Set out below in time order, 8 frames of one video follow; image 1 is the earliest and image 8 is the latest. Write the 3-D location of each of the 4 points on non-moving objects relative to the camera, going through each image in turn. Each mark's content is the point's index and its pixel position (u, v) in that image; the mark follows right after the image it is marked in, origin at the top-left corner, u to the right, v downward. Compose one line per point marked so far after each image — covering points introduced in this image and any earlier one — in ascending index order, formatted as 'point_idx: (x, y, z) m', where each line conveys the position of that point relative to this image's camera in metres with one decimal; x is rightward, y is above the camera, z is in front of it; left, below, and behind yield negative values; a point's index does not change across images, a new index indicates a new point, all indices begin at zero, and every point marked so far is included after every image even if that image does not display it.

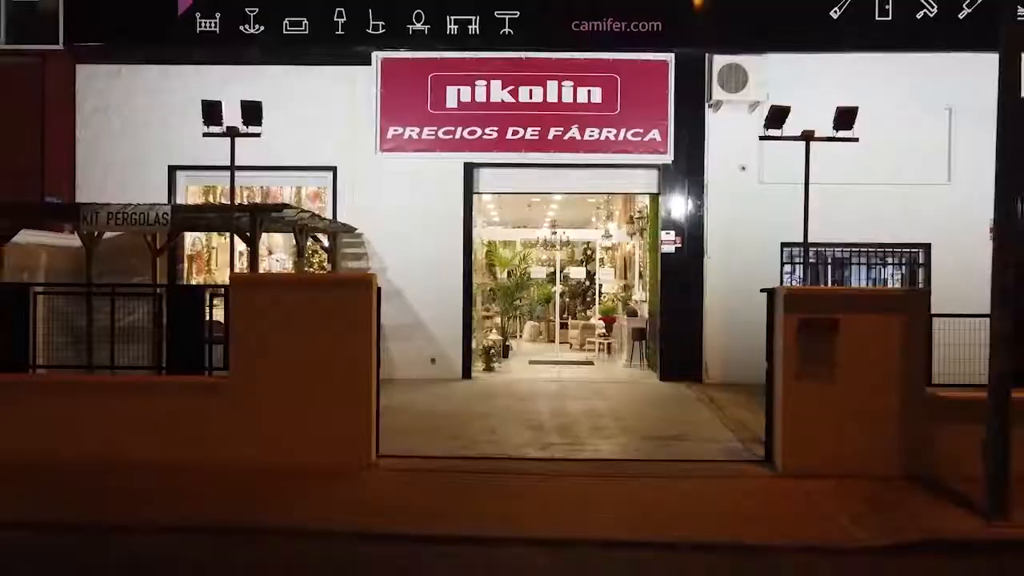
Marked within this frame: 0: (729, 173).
0: (+2.7, +1.4, +10.0) m
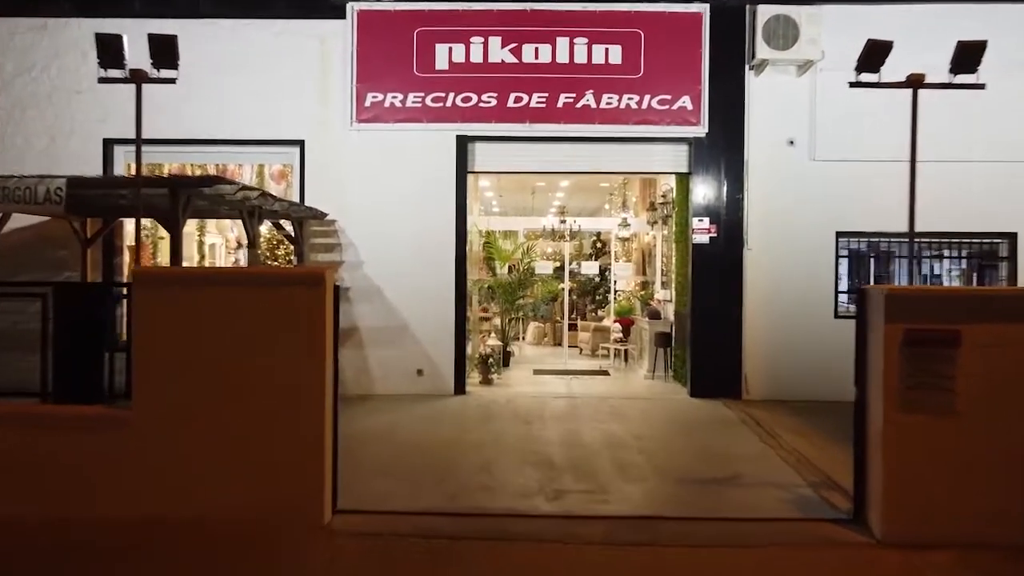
0: (+2.7, +1.5, +8.4) m
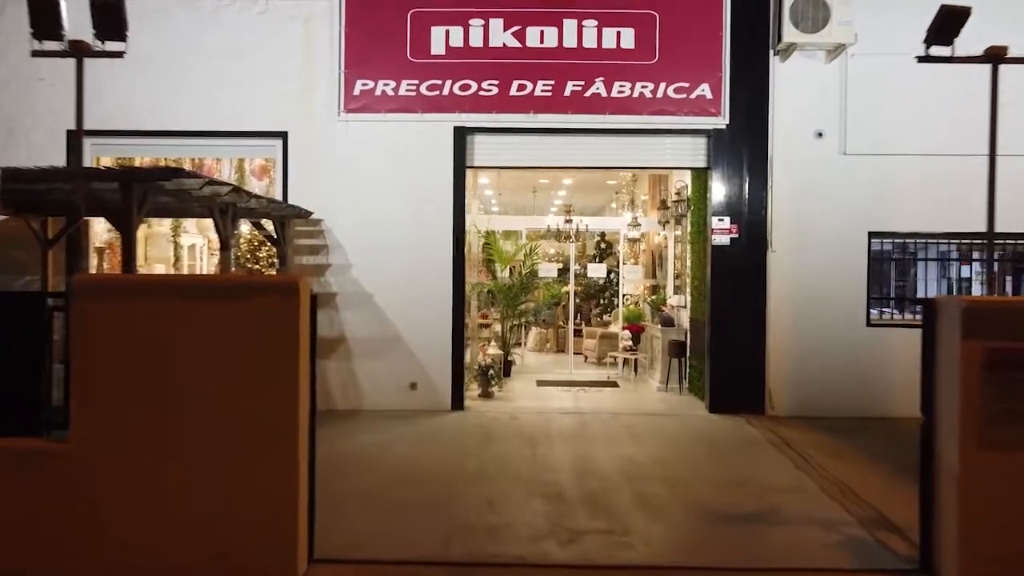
0: (+2.7, +1.4, +7.7) m
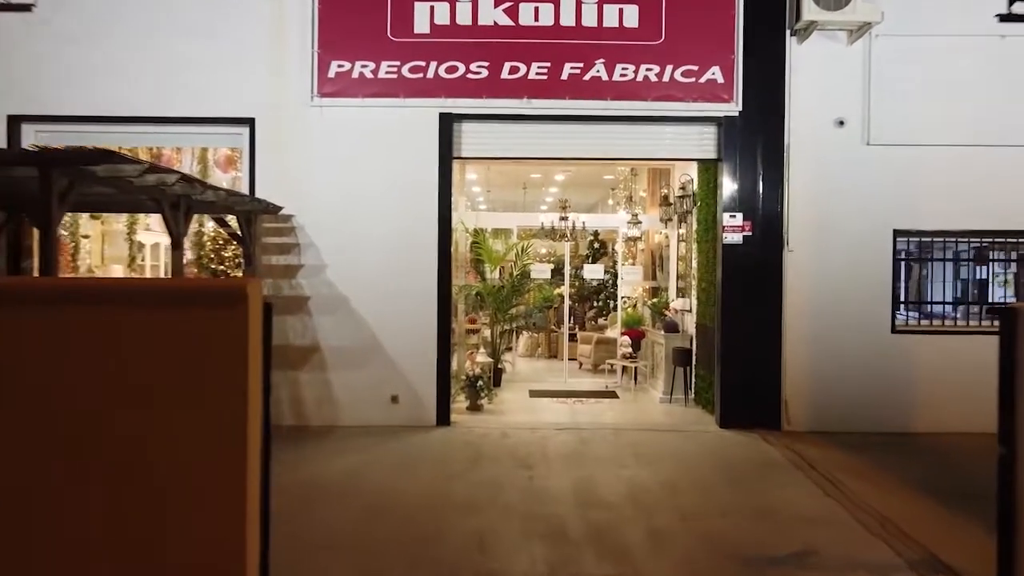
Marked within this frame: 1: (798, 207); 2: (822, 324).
0: (+2.6, +1.4, +7.0) m
1: (+2.5, +0.7, +7.0) m
2: (+2.7, -0.3, +7.0) m
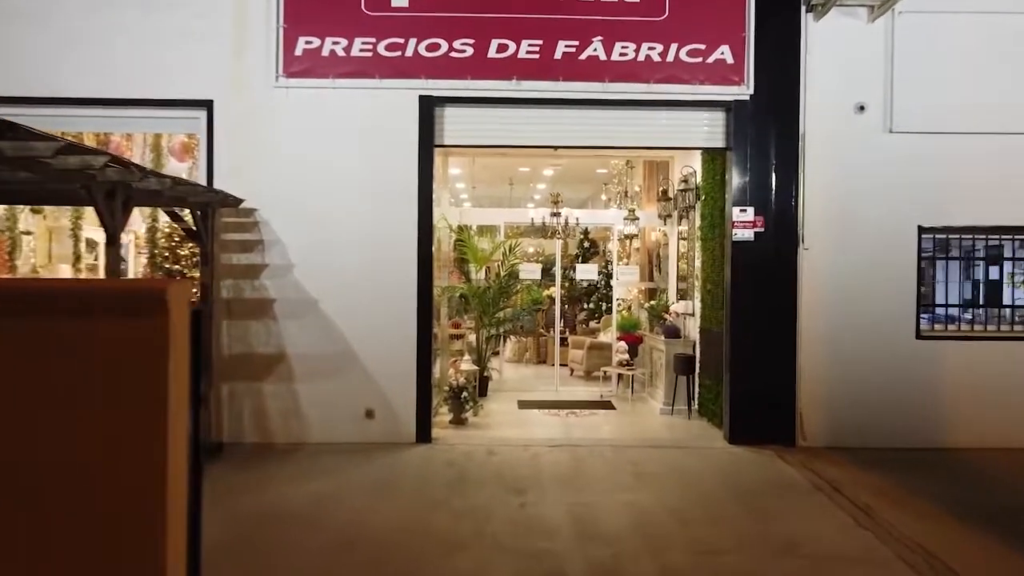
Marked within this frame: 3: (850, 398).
0: (+2.5, +1.4, +6.4) m
1: (+2.4, +0.7, +6.4) m
2: (+2.6, -0.3, +6.4) m
3: (+2.7, -0.9, +6.4) m
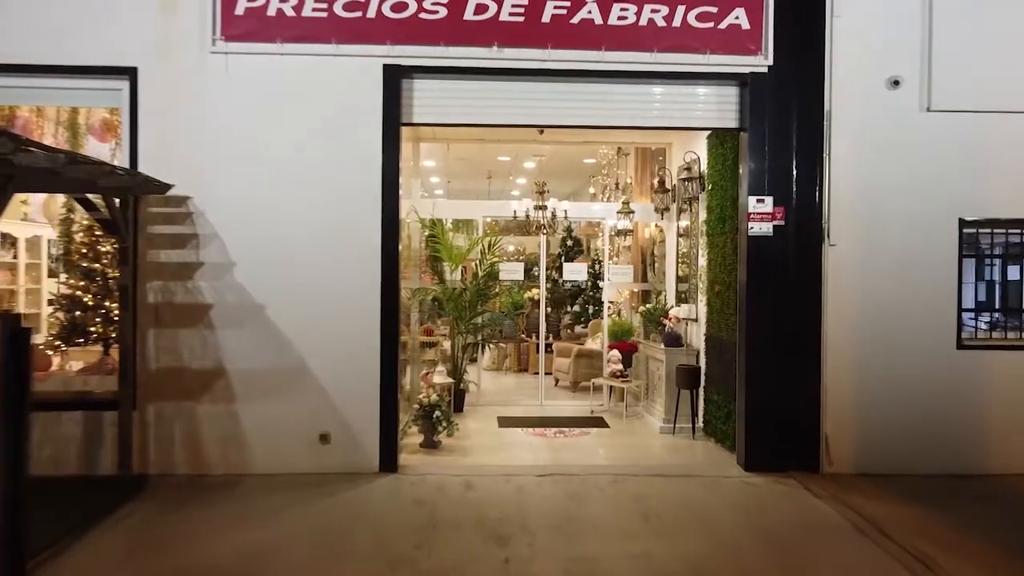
0: (+2.4, +1.4, +5.5) m
1: (+2.3, +0.7, +5.5) m
2: (+2.5, -0.3, +5.5) m
3: (+2.5, -0.9, +5.5) m
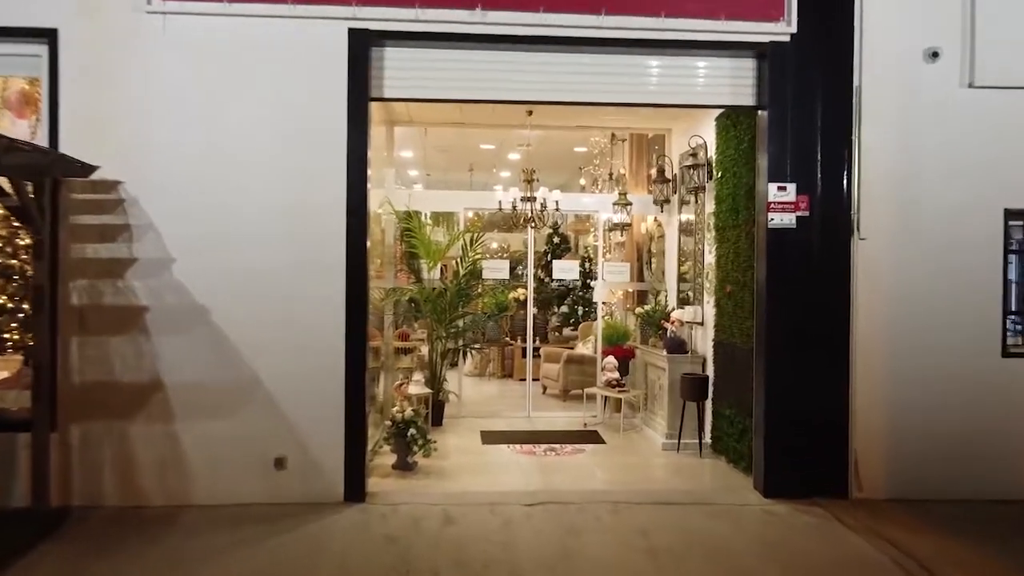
0: (+2.3, +1.4, +4.9) m
1: (+2.2, +0.7, +4.9) m
2: (+2.4, -0.3, +4.9) m
3: (+2.5, -0.9, +4.9) m
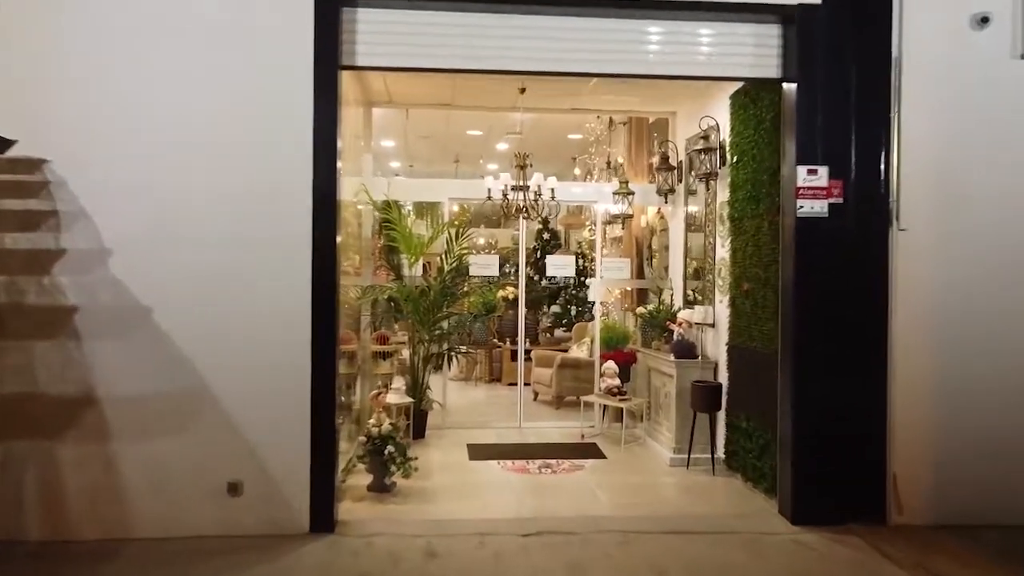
0: (+2.3, +1.4, +4.3) m
1: (+2.1, +0.7, +4.3) m
2: (+2.3, -0.3, +4.3) m
3: (+2.4, -0.9, +4.3) m
